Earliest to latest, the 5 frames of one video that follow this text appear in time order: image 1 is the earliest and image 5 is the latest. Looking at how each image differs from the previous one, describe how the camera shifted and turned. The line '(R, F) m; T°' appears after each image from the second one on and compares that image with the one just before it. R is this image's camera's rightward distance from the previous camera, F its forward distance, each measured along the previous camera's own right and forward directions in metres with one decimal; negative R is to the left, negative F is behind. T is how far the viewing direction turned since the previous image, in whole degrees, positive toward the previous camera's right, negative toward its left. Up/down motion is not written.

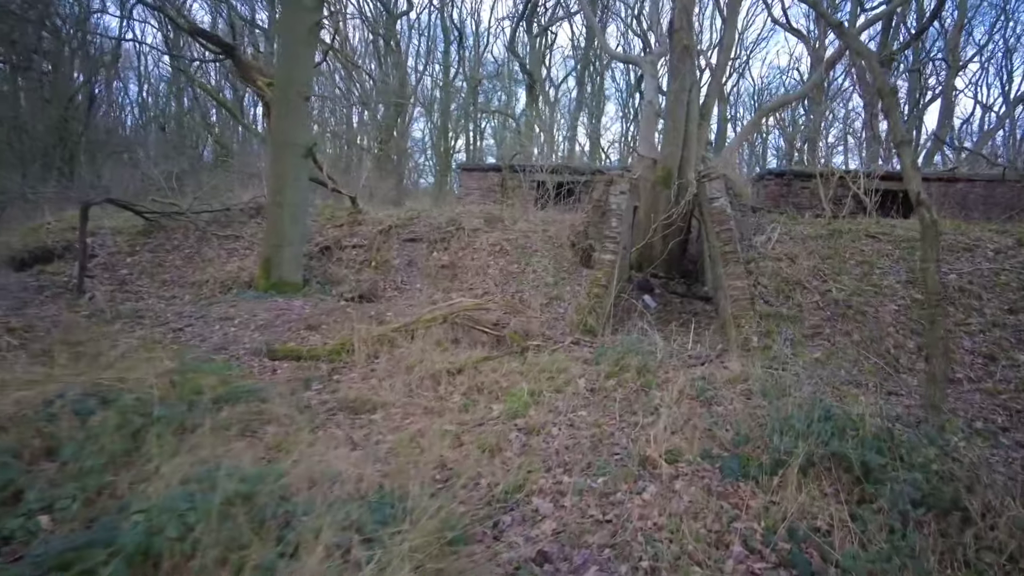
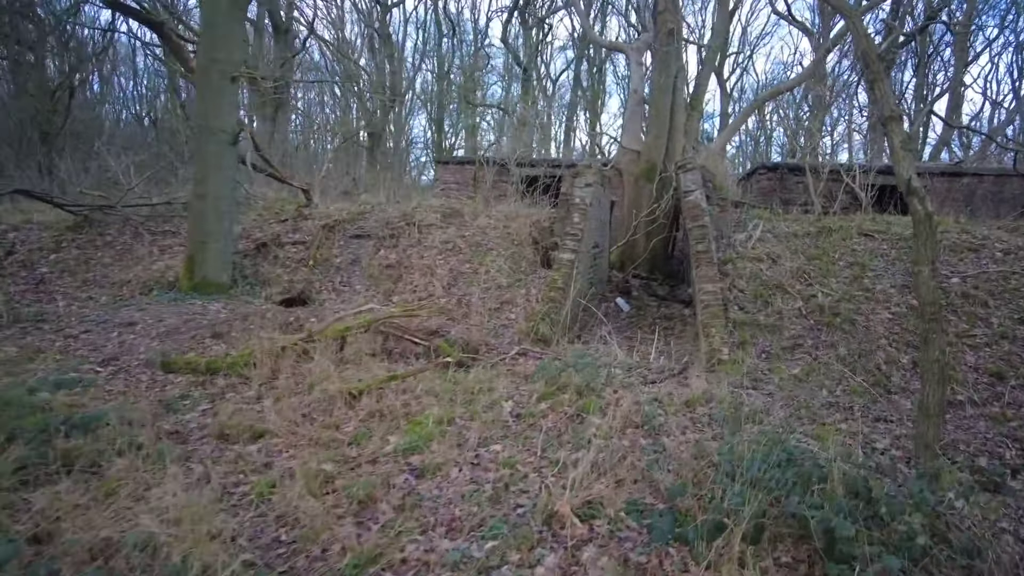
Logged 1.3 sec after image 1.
(+0.8, +1.0) m; -1°
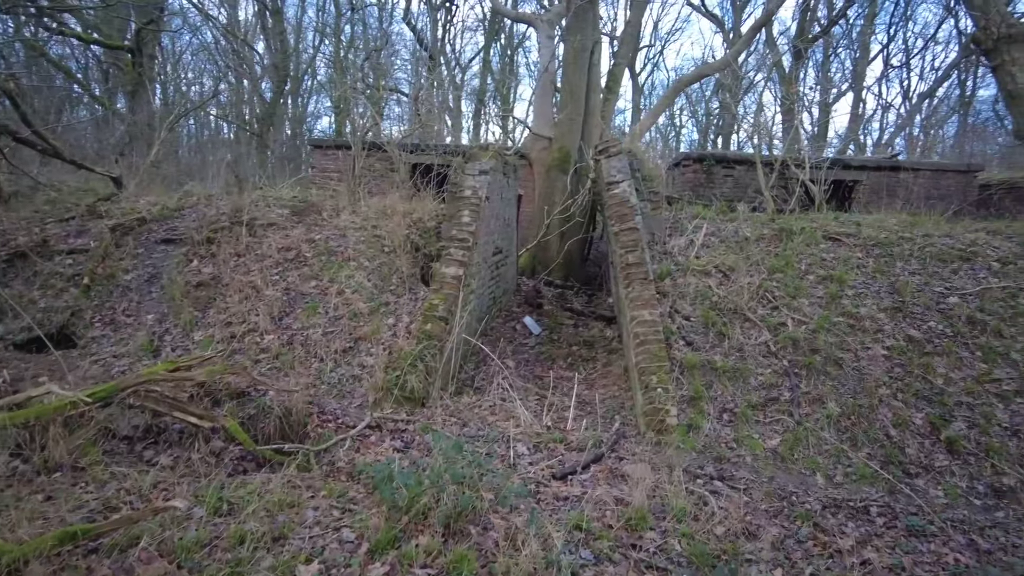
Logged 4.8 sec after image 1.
(+0.5, +2.4) m; +7°
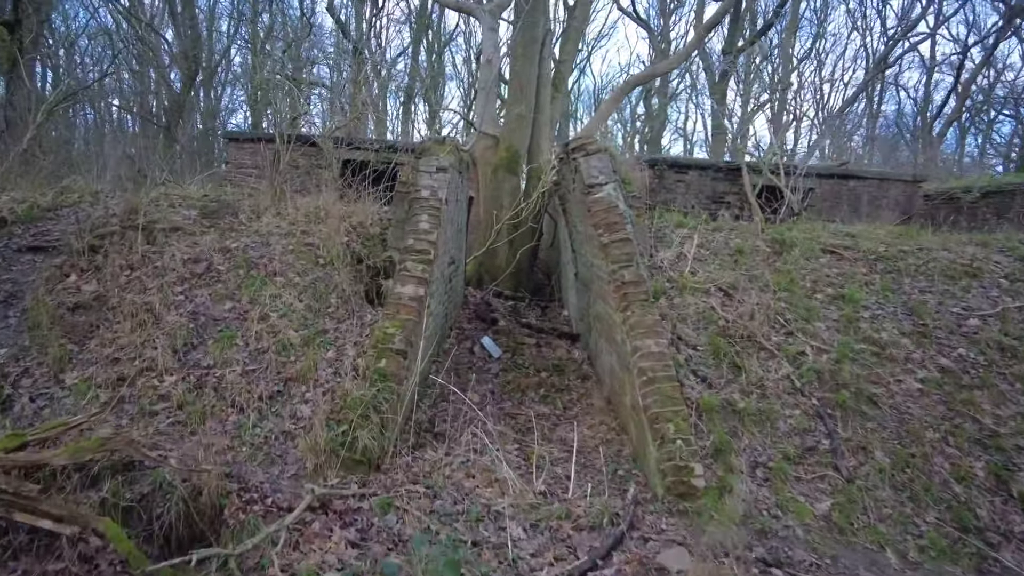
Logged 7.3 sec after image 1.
(-0.4, +1.1) m; +7°
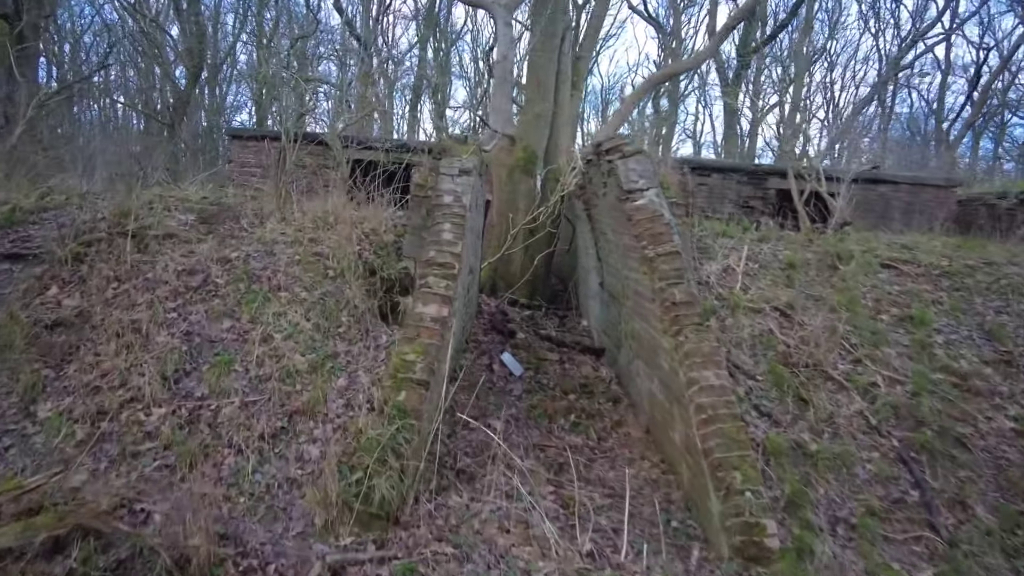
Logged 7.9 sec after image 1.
(-0.2, +0.6) m; 0°
